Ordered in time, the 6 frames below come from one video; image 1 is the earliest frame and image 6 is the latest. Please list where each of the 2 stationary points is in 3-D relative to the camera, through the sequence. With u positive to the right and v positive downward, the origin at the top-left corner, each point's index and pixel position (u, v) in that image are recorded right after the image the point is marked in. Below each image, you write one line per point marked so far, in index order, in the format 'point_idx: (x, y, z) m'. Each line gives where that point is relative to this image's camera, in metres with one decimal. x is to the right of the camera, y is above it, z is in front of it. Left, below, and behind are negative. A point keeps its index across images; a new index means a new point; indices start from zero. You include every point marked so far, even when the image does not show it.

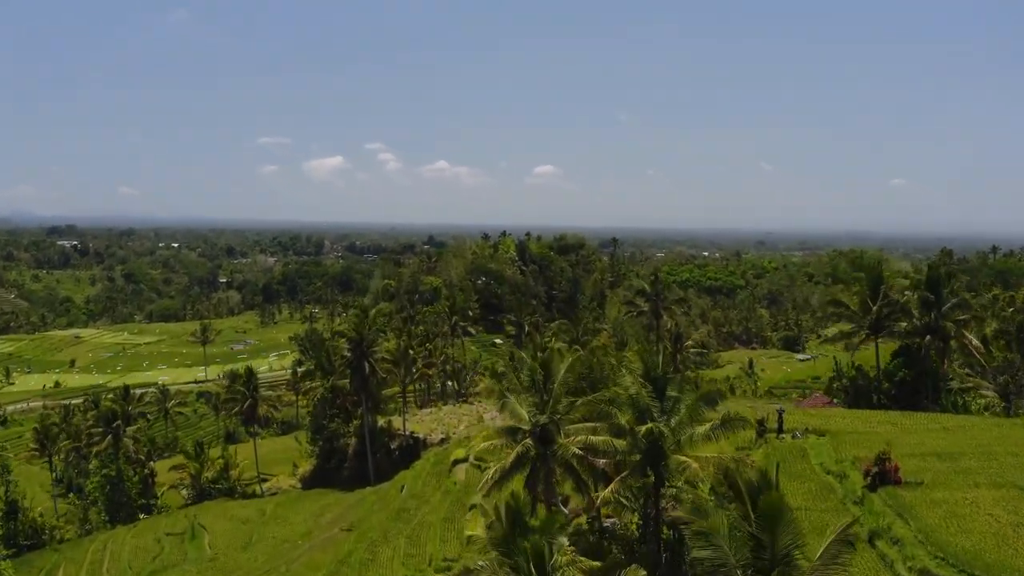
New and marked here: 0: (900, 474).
0: (+6.3, -3.0, +19.5) m
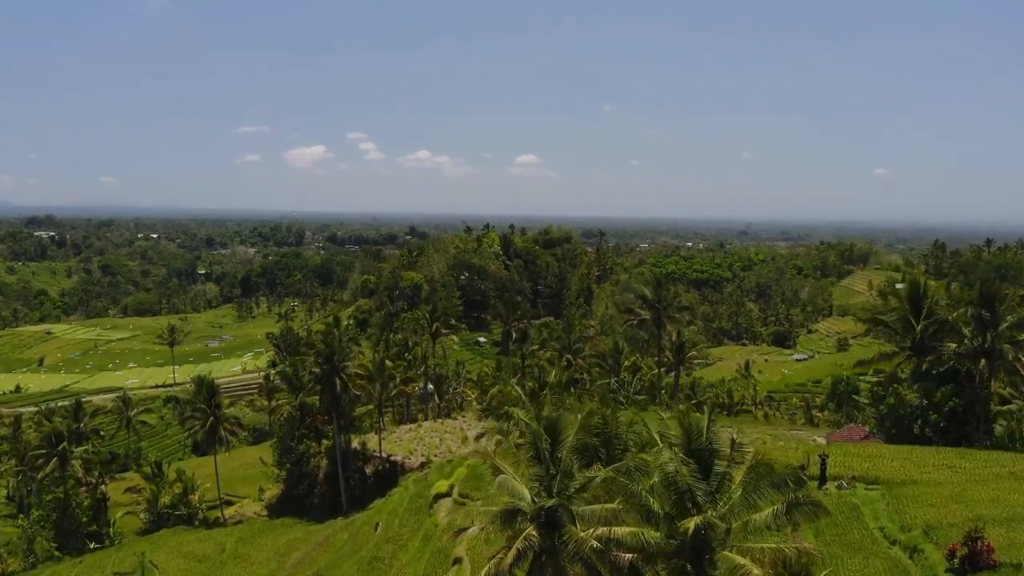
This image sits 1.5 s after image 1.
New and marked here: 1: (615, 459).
0: (+6.2, -3.5, +15.6) m
1: (+1.4, -2.4, +16.6) m
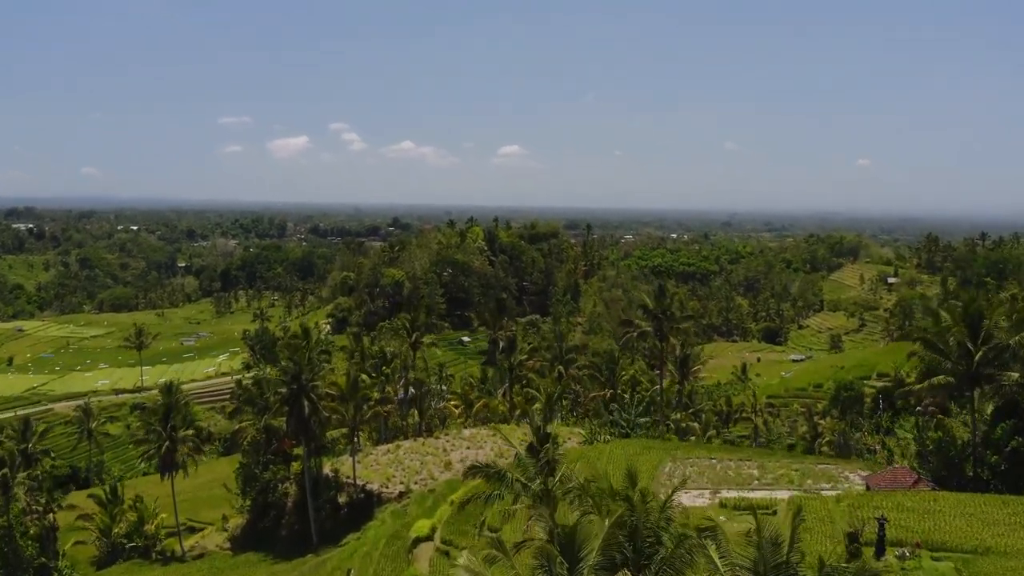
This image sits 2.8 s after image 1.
0: (+6.2, -3.9, +12.0) m
1: (+1.4, -2.9, +13.0) m
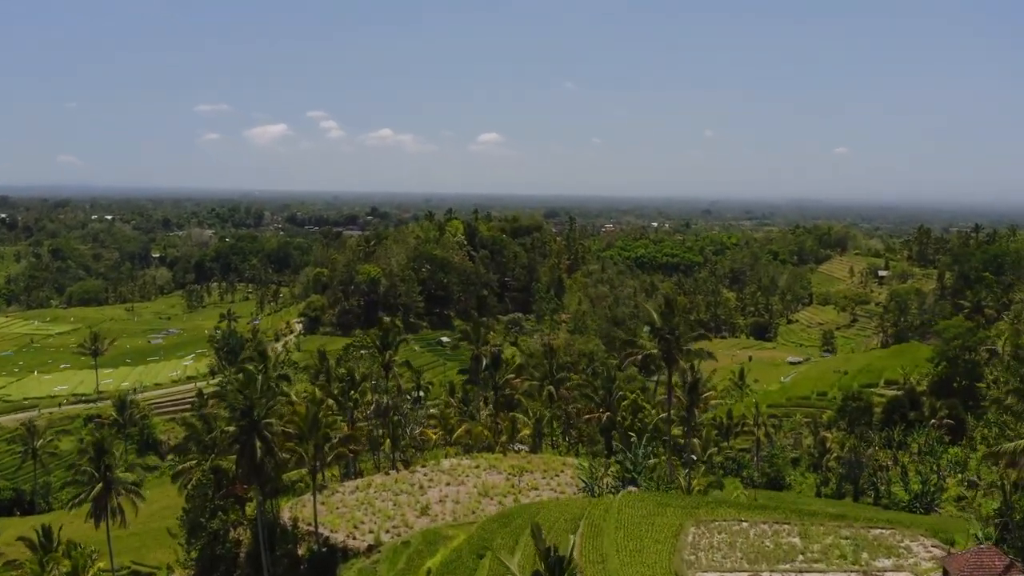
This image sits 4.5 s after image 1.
0: (+6.3, -4.6, +7.4) m
1: (+1.4, -3.6, +8.3) m
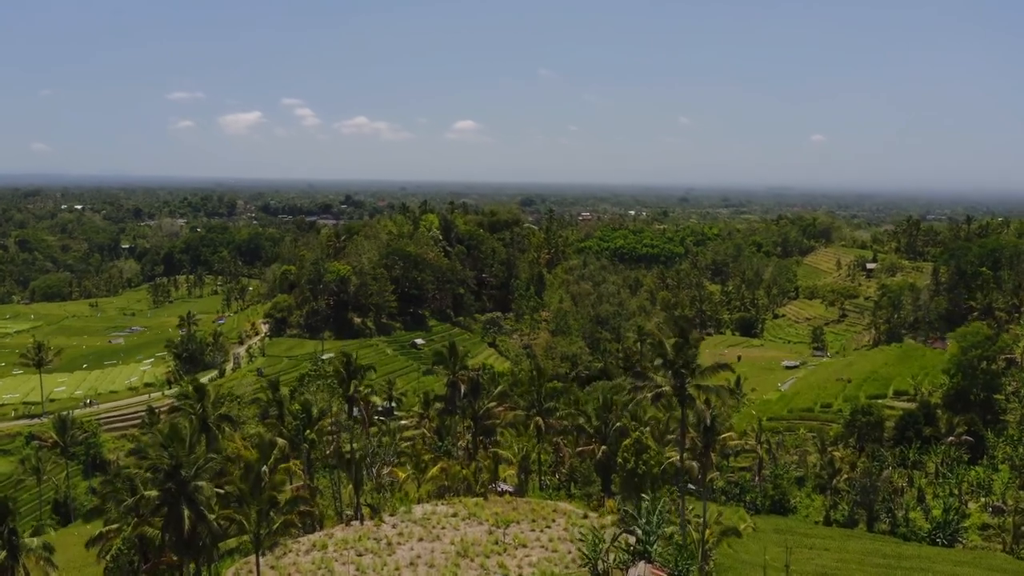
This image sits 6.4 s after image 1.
0: (+6.4, -5.4, +2.5) m
1: (+1.6, -4.4, +3.3) m
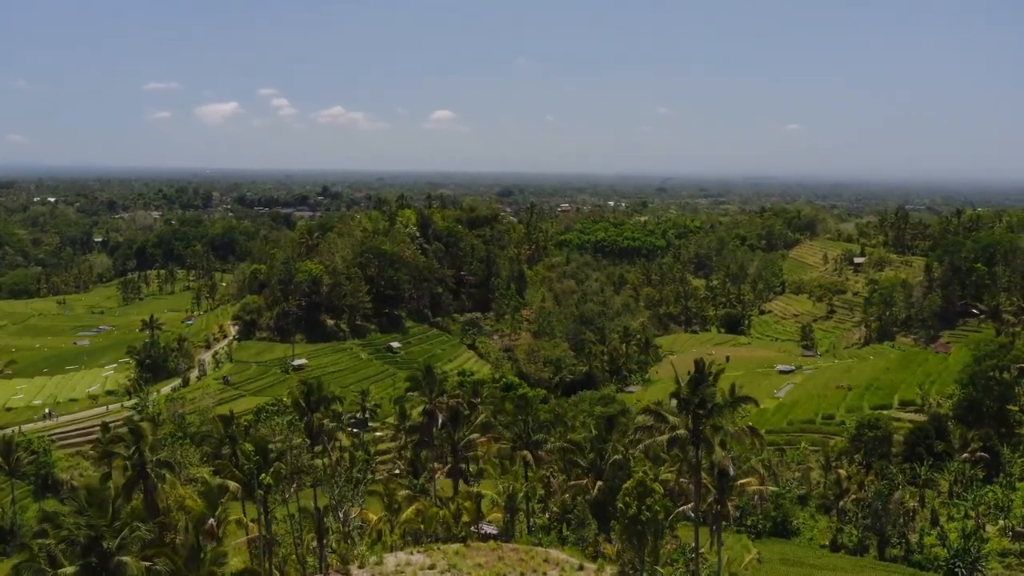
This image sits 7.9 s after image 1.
0: (+6.6, -6.1, -1.2) m
1: (+1.7, -5.1, -0.5) m
